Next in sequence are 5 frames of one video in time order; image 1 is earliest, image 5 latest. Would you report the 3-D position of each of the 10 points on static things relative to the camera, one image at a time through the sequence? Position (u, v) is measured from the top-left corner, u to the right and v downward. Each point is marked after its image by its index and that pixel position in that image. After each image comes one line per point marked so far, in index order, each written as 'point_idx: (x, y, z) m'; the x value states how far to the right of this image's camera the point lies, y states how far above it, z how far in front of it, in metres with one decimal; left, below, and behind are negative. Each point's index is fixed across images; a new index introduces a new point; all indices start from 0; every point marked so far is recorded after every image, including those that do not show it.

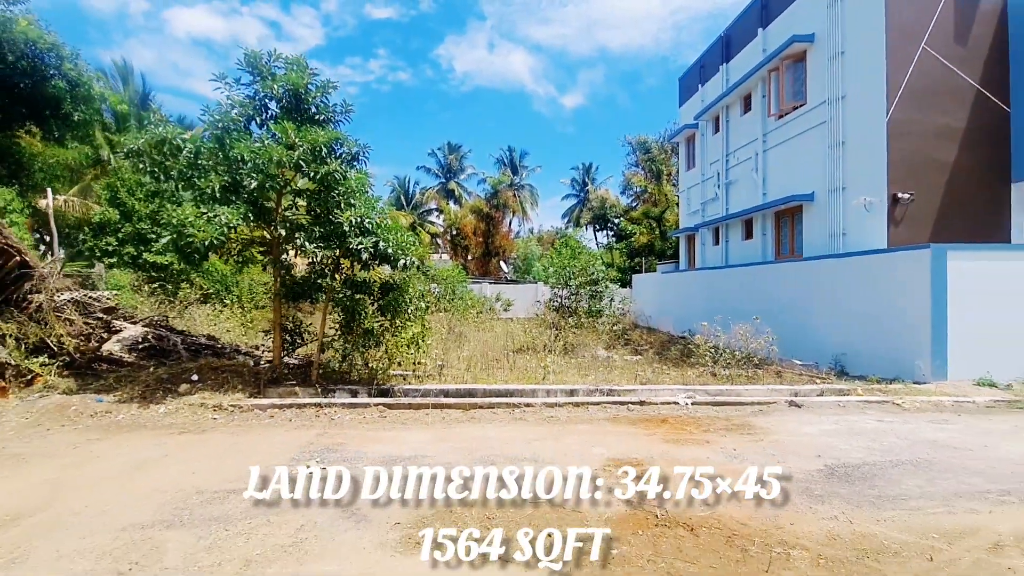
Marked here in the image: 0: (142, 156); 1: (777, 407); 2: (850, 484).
0: (-4.5, +1.6, +6.4) m
1: (+3.0, -1.4, +5.9) m
2: (+2.3, -1.3, +3.5) m
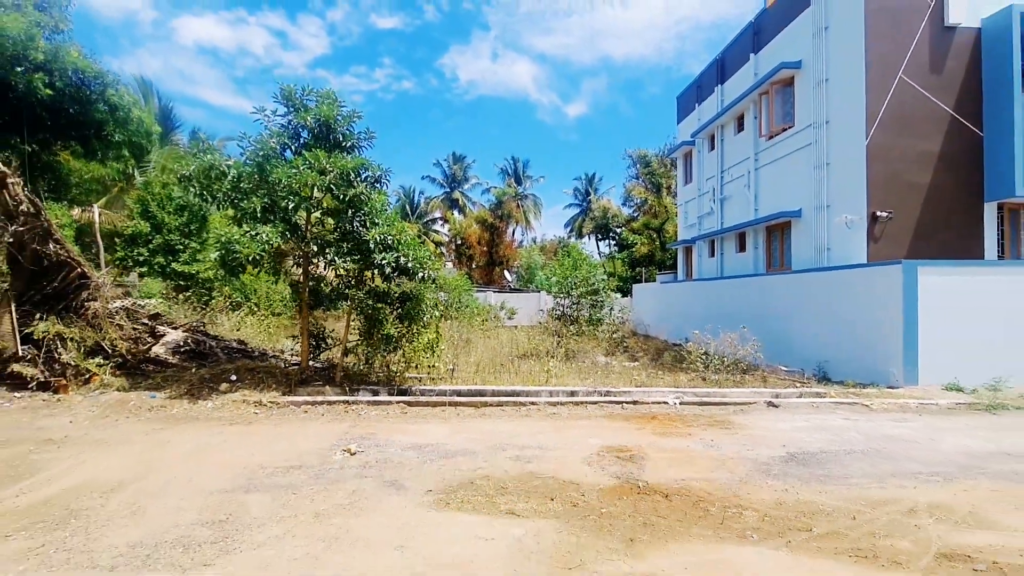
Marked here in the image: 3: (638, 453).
0: (-4.4, +1.5, +7.1) m
1: (+3.1, -1.5, +6.6) m
2: (+2.4, -1.4, +4.1) m
3: (+1.1, -1.4, +4.5) m
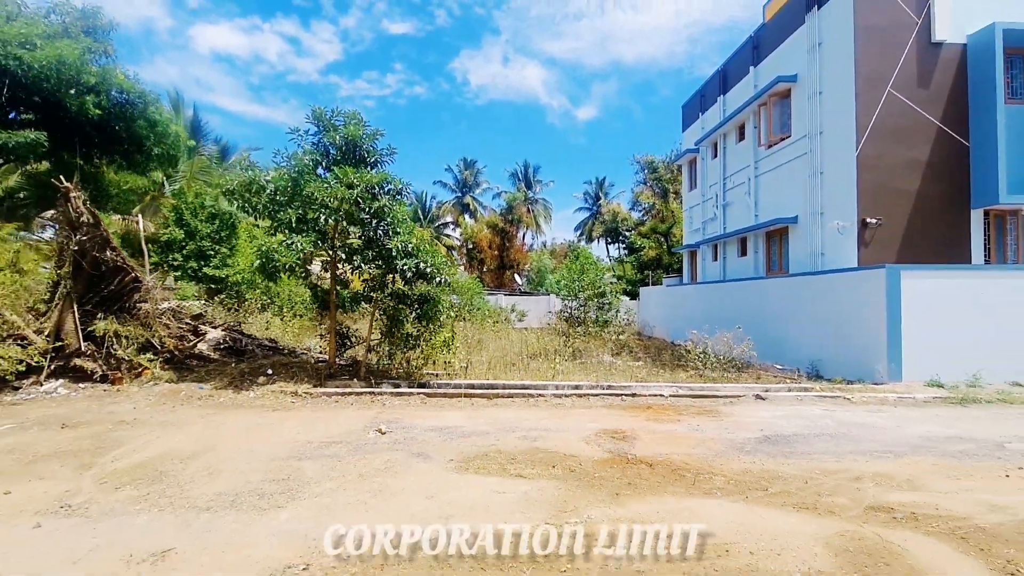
0: (-4.3, +1.5, +7.9) m
1: (+3.3, -1.6, +7.2) m
2: (+2.5, -1.5, +4.8) m
3: (+1.2, -1.5, +5.1) m
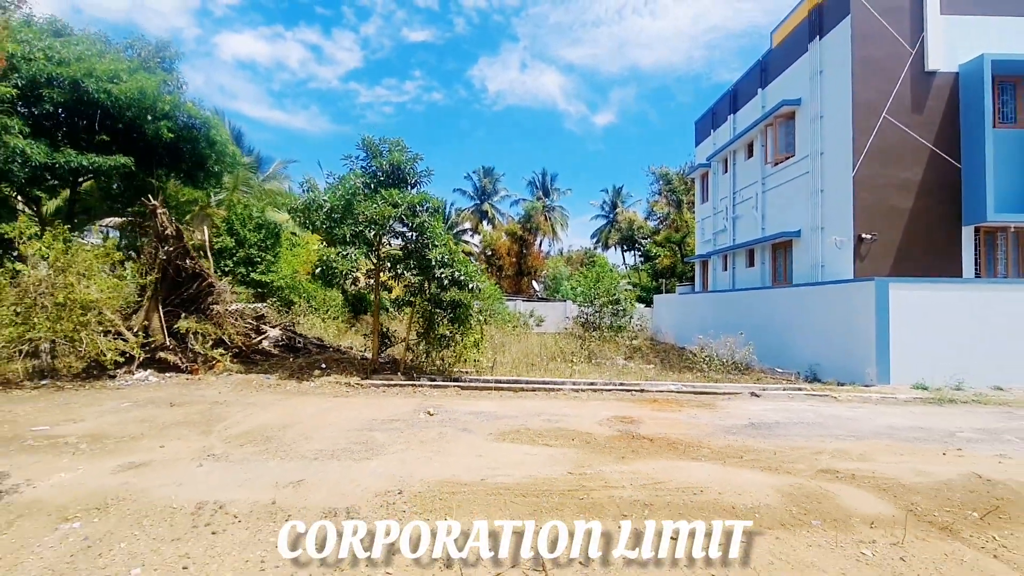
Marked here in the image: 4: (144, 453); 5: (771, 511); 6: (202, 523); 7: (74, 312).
0: (-3.9, +1.4, +9.1) m
1: (+3.6, -1.7, +8.1) m
2: (+2.8, -1.6, +5.7) m
3: (+1.5, -1.6, +6.1) m
4: (-3.1, -1.4, +4.3) m
5: (+1.7, -1.5, +3.4) m
6: (-1.9, -1.4, +3.1) m
7: (-6.5, -0.3, +7.6) m
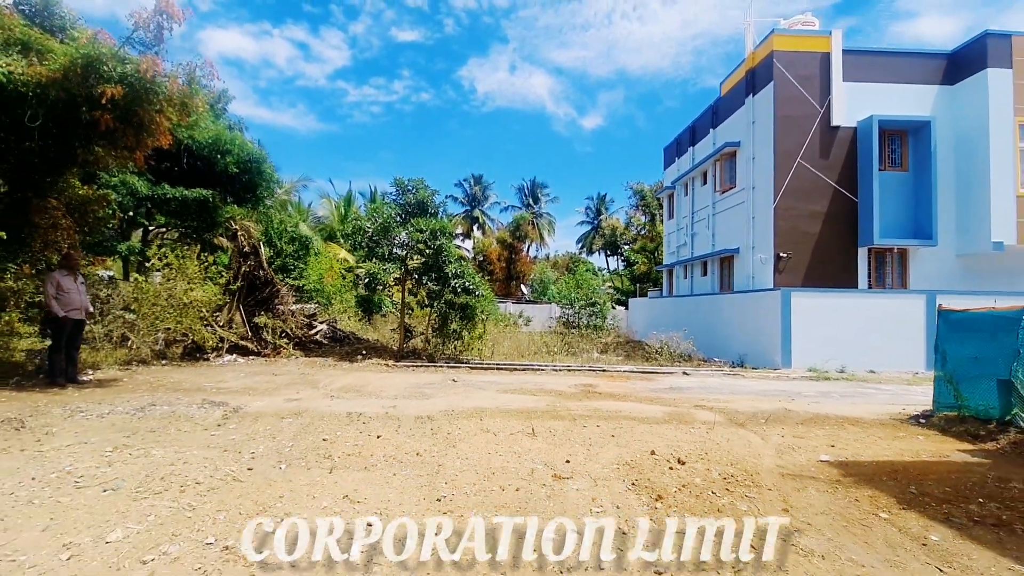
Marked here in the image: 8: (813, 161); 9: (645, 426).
0: (-4.0, +1.3, +11.9) m
1: (+3.5, -1.9, +11.1) m
2: (+2.7, -1.7, +8.7) m
3: (+1.5, -1.7, +9.0) m
4: (-3.1, -1.5, +7.1) m
5: (+1.8, -1.6, +6.3) m
6: (-1.8, -1.5, +5.9) m
7: (-6.5, -0.4, +10.3) m
8: (+8.4, +3.6, +14.3) m
9: (+1.6, -1.6, +6.0) m
